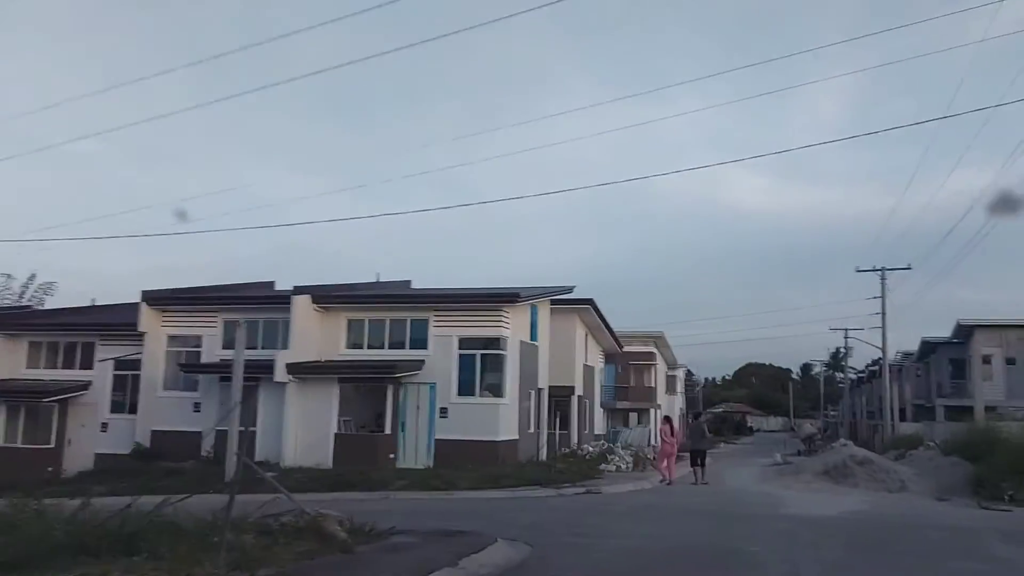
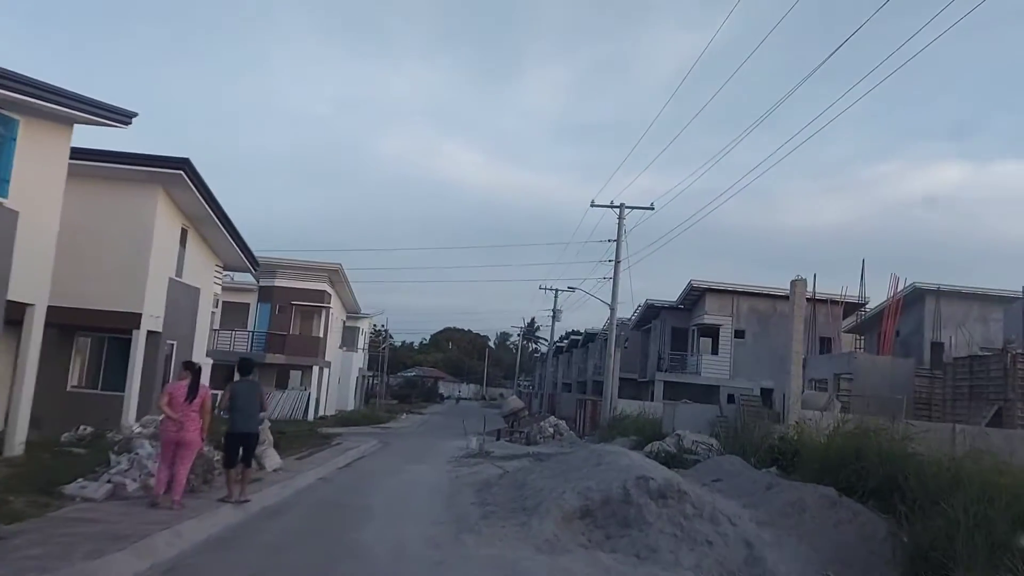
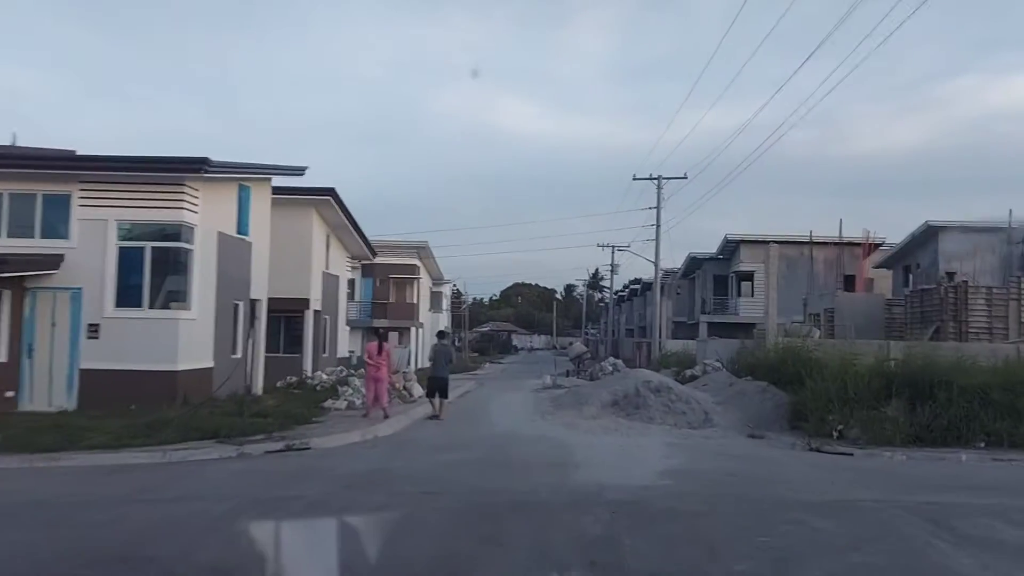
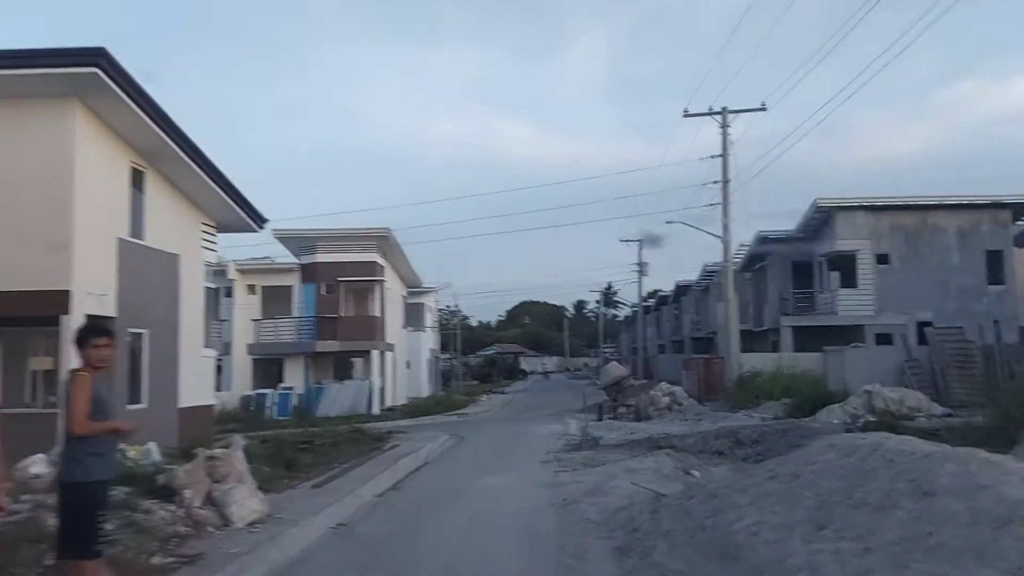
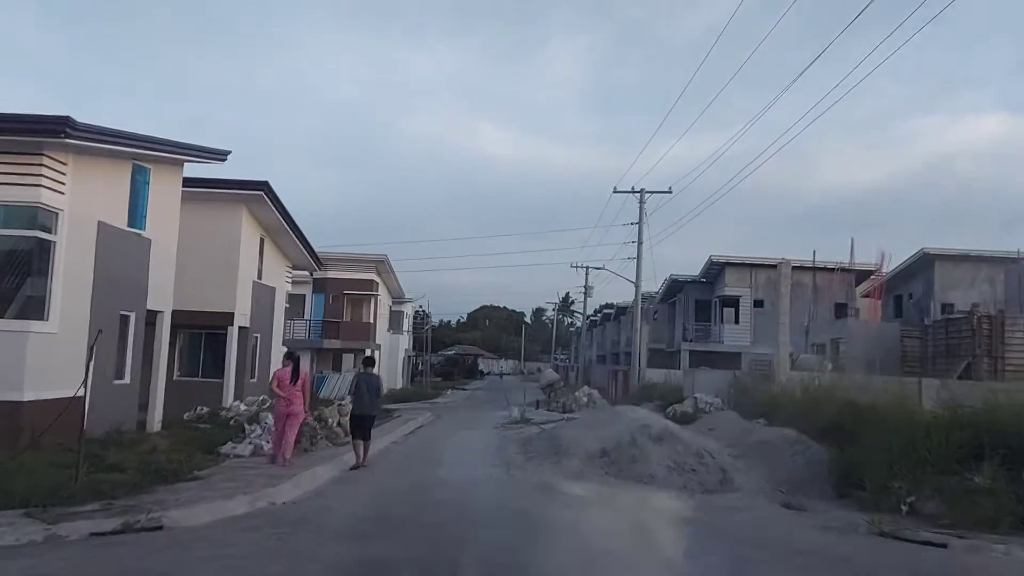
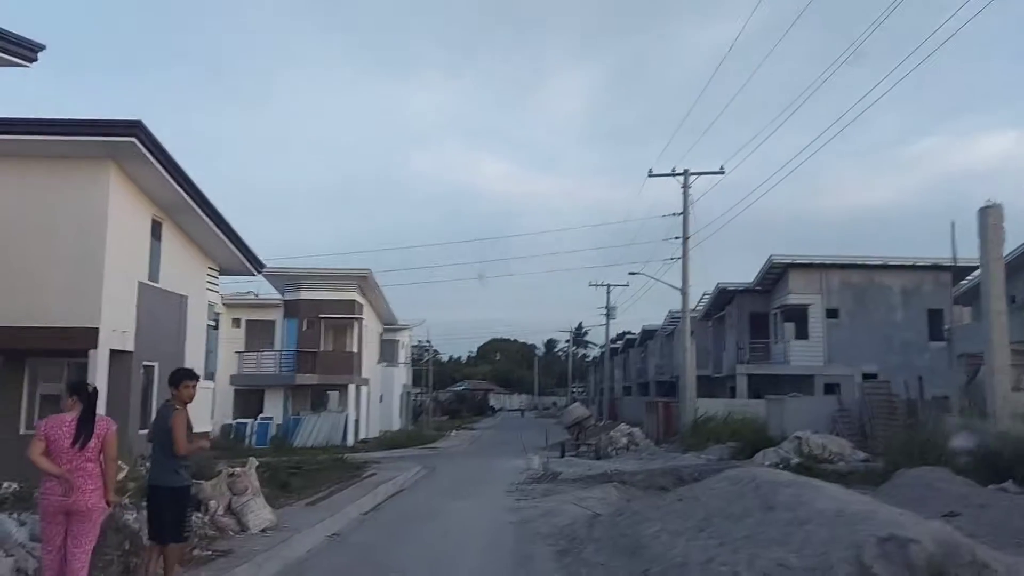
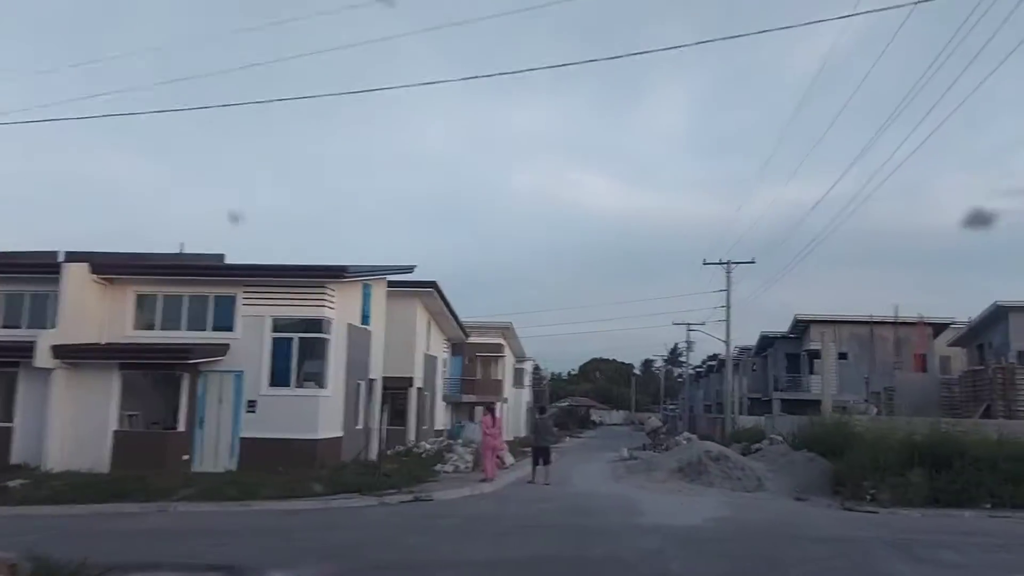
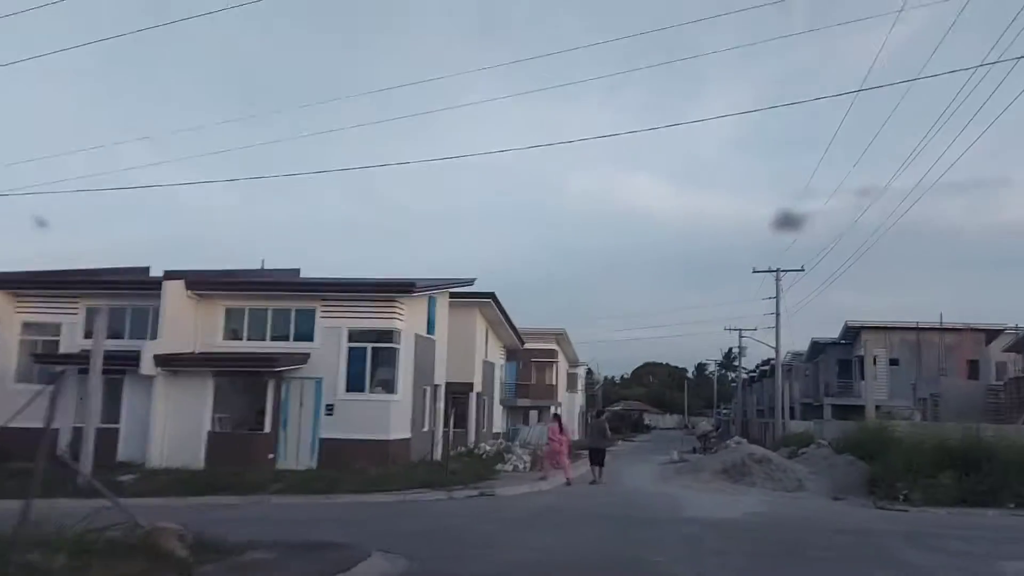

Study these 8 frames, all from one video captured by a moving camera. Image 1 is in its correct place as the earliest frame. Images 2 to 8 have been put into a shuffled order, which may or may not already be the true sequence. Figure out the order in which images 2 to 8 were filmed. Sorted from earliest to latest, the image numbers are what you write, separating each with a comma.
8, 7, 3, 5, 2, 6, 4
